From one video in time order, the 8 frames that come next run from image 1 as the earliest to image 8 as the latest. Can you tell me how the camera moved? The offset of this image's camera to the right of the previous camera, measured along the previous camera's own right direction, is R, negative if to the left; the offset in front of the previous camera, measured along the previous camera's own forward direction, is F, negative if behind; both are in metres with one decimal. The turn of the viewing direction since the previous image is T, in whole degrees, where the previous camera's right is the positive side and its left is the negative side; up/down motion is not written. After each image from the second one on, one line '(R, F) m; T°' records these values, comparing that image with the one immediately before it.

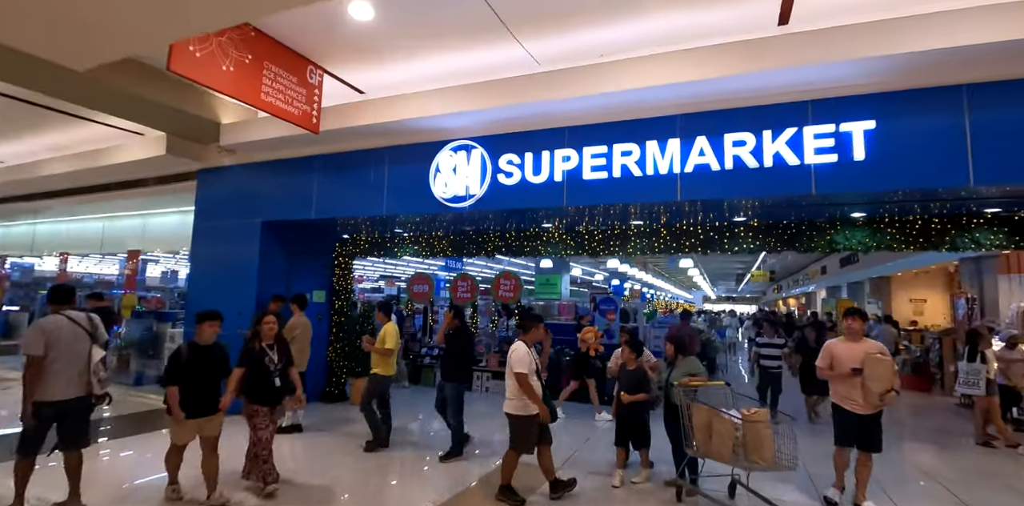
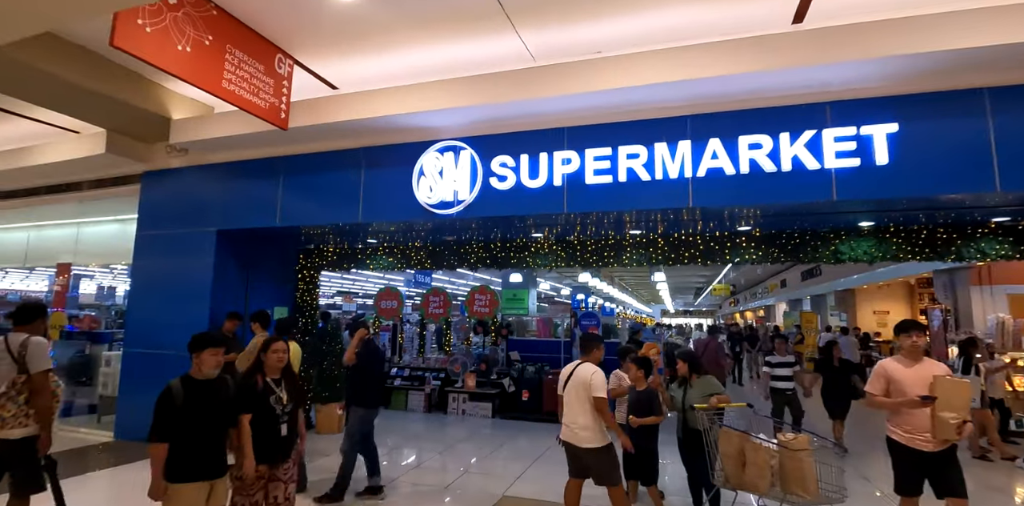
(-0.4, +0.5) m; +5°
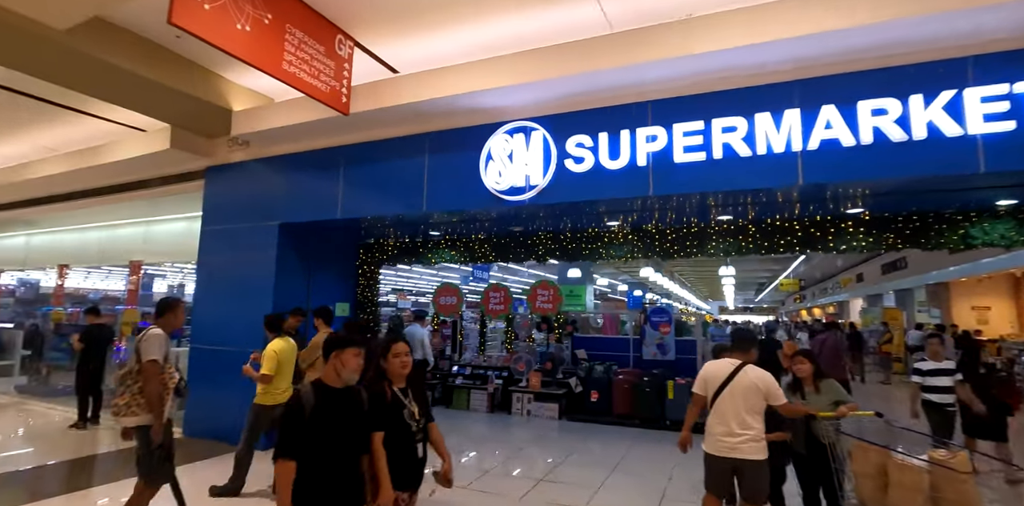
(-0.3, +0.4) m; -5°
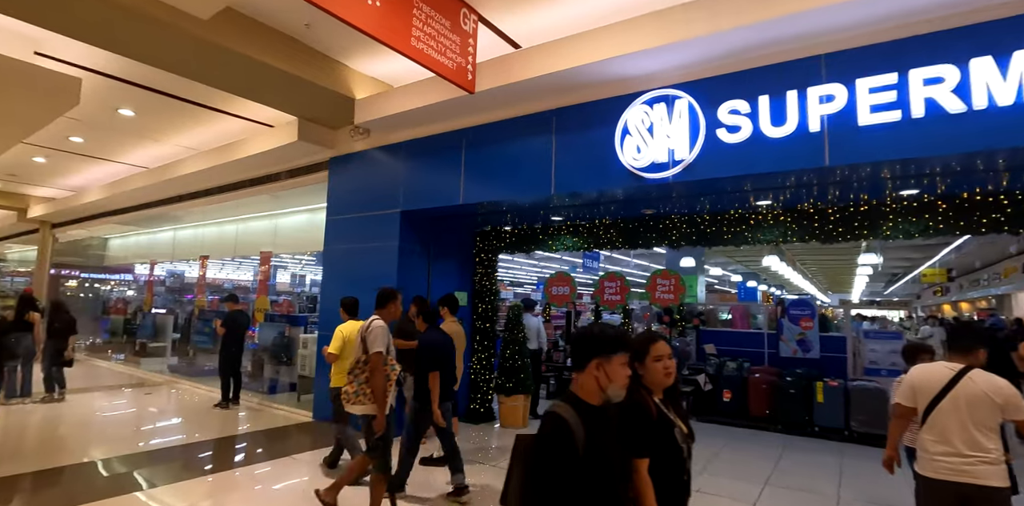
(-0.5, +0.3) m; -10°
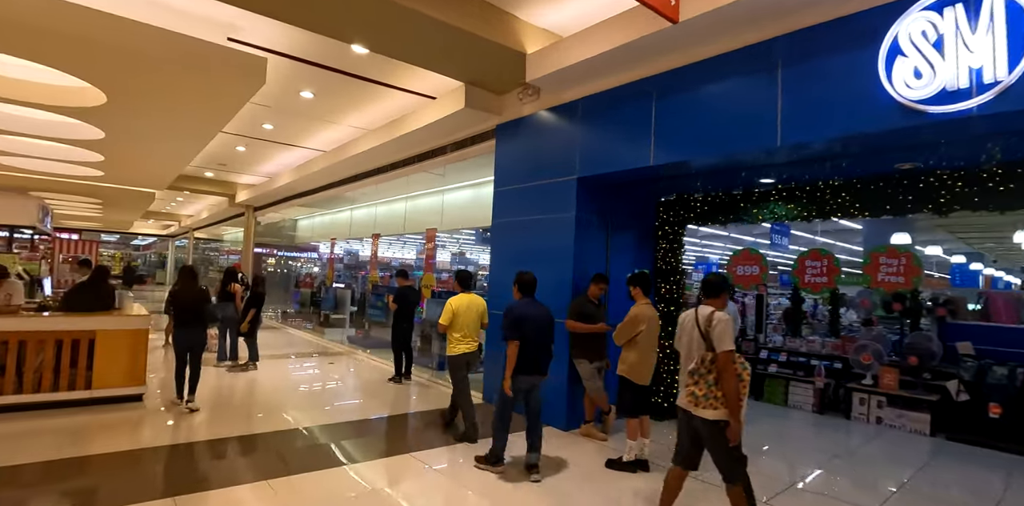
(-0.5, +0.6) m; -15°
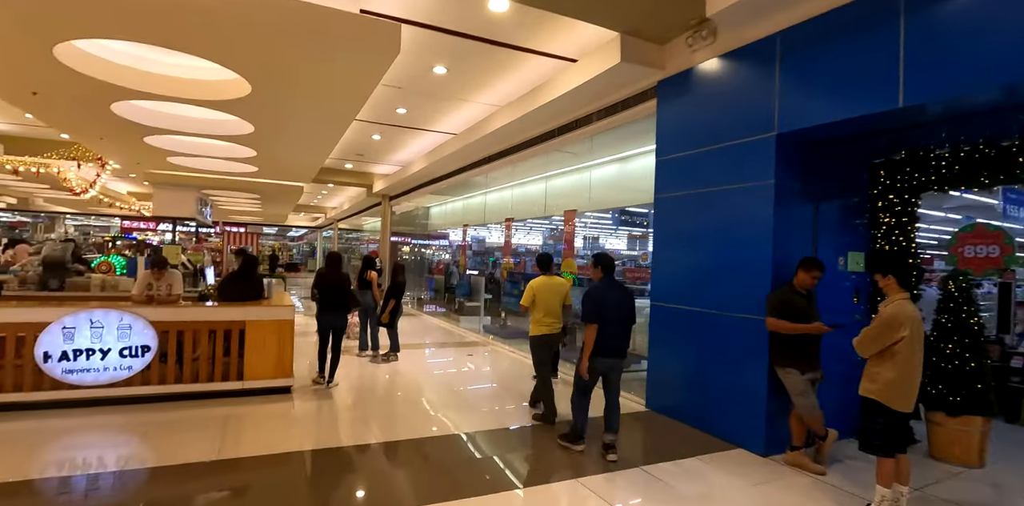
(-0.4, +0.7) m; -13°
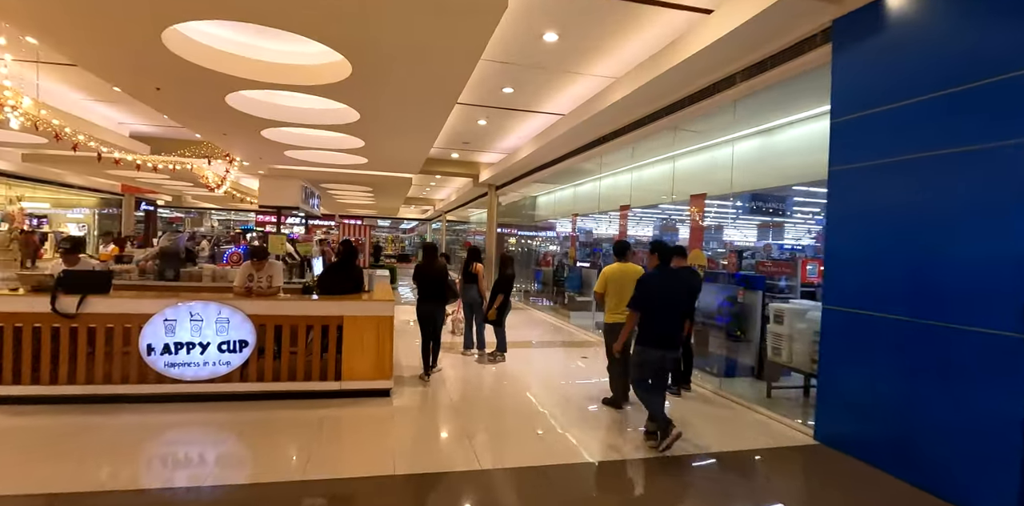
(-0.1, +0.6) m; -12°
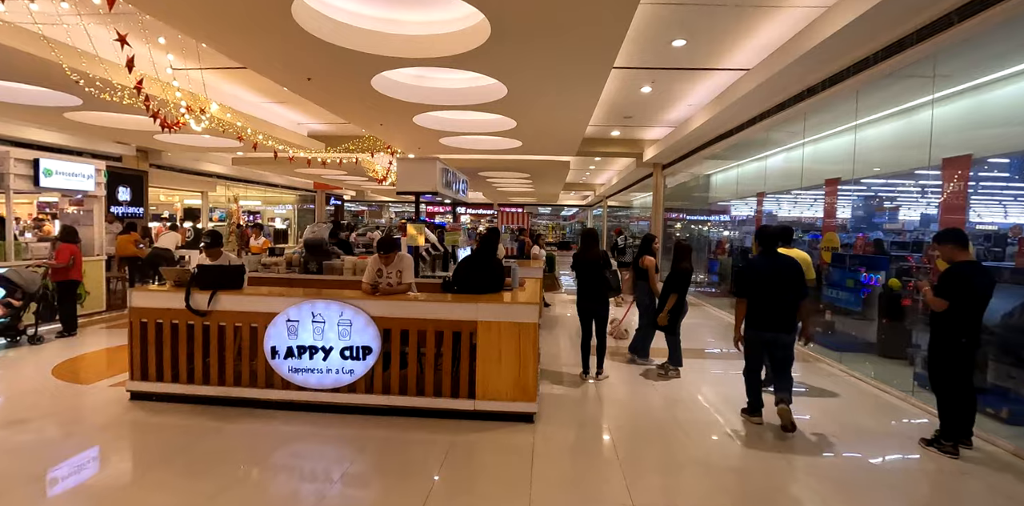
(-0.1, +0.8) m; -18°
